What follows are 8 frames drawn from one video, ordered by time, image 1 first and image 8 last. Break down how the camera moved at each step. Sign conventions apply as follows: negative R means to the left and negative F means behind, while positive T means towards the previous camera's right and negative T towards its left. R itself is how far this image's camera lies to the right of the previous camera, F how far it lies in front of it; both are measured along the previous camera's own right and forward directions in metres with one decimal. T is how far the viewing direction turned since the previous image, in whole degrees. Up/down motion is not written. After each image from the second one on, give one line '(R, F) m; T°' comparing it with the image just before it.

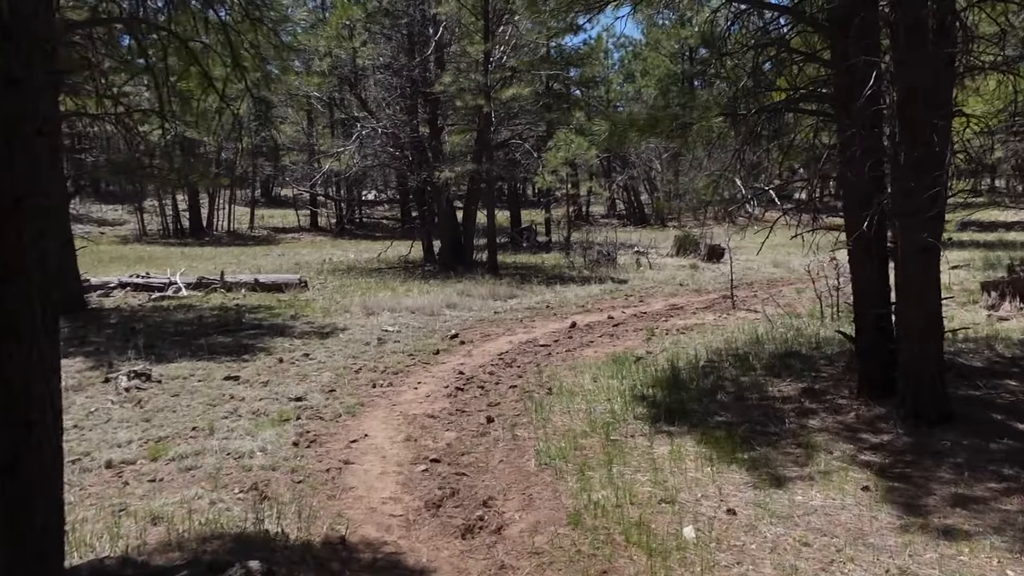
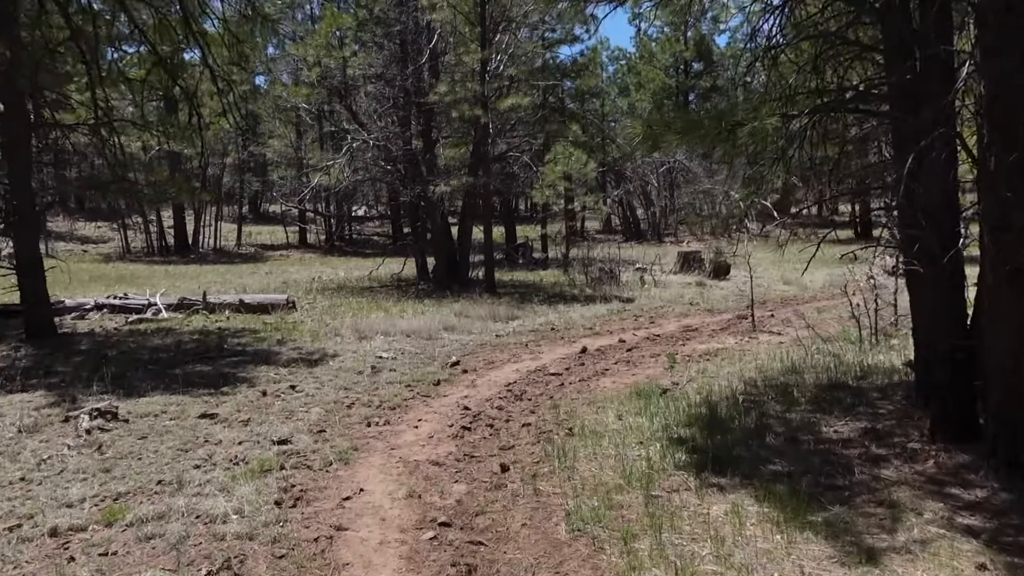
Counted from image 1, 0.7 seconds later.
(-0.2, +0.8) m; +1°
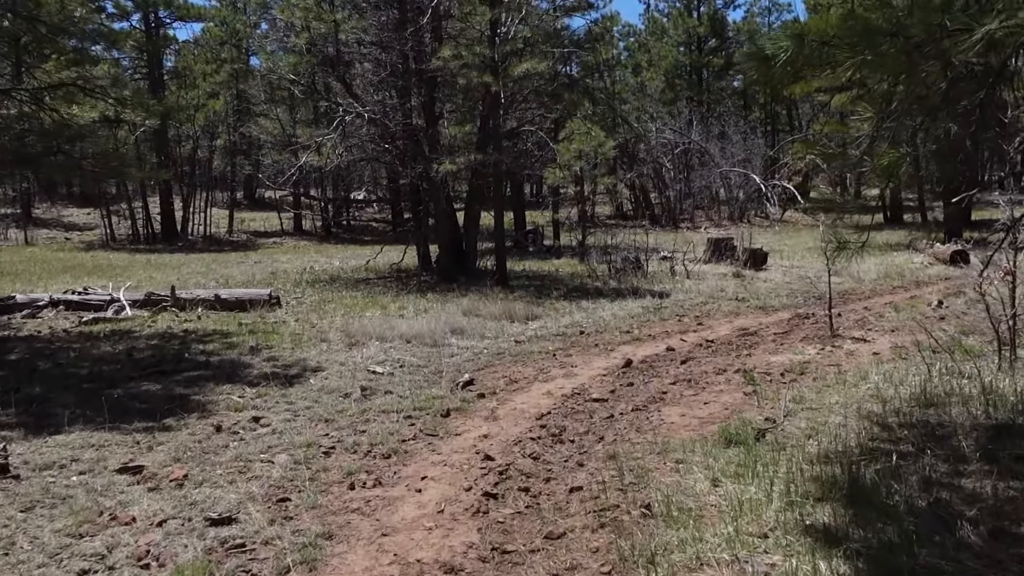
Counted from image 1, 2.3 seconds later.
(-0.2, +1.8) m; 0°
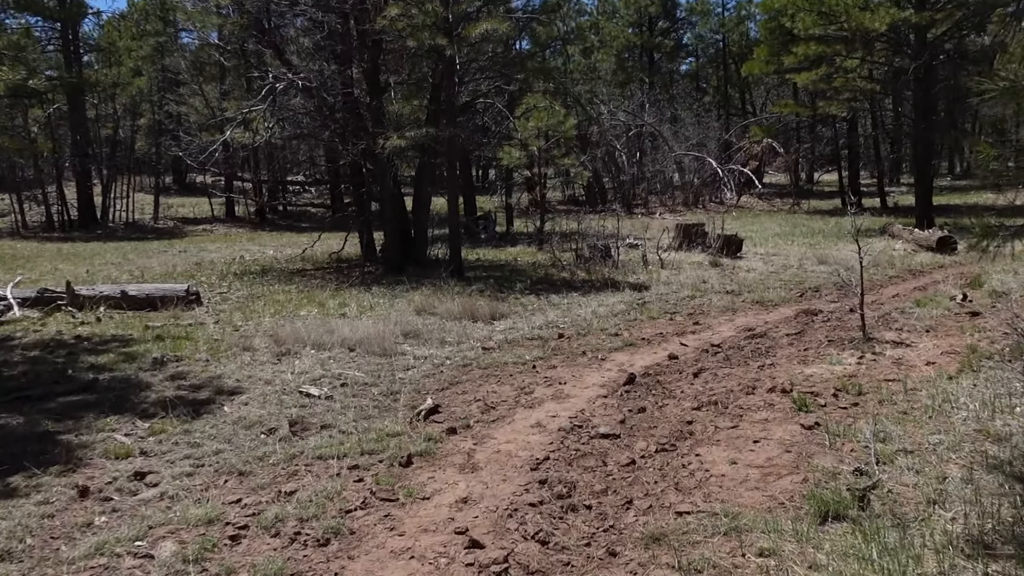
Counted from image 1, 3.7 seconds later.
(-0.2, +1.5) m; +4°
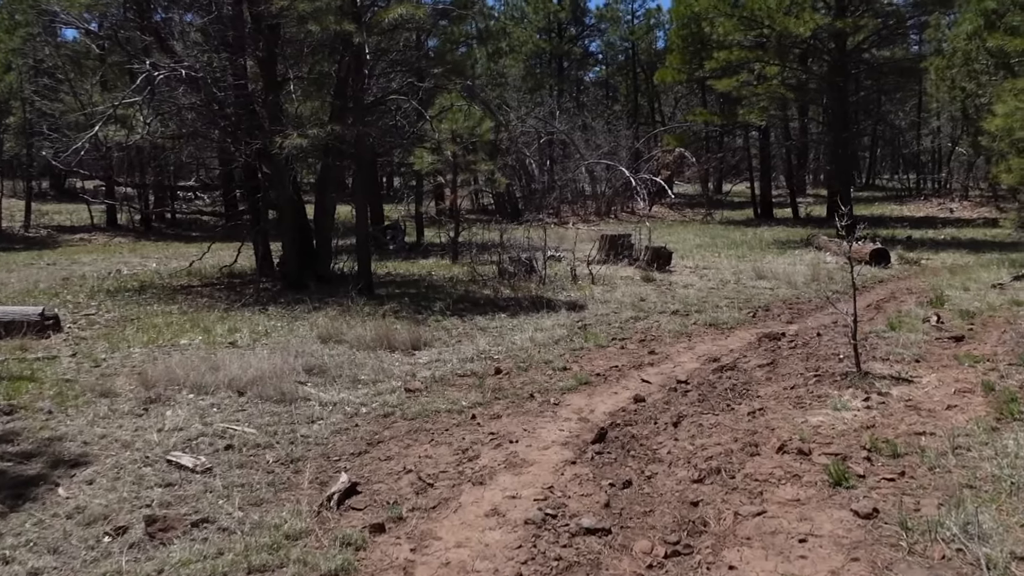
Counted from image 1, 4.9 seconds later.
(-0.2, +1.3) m; +6°
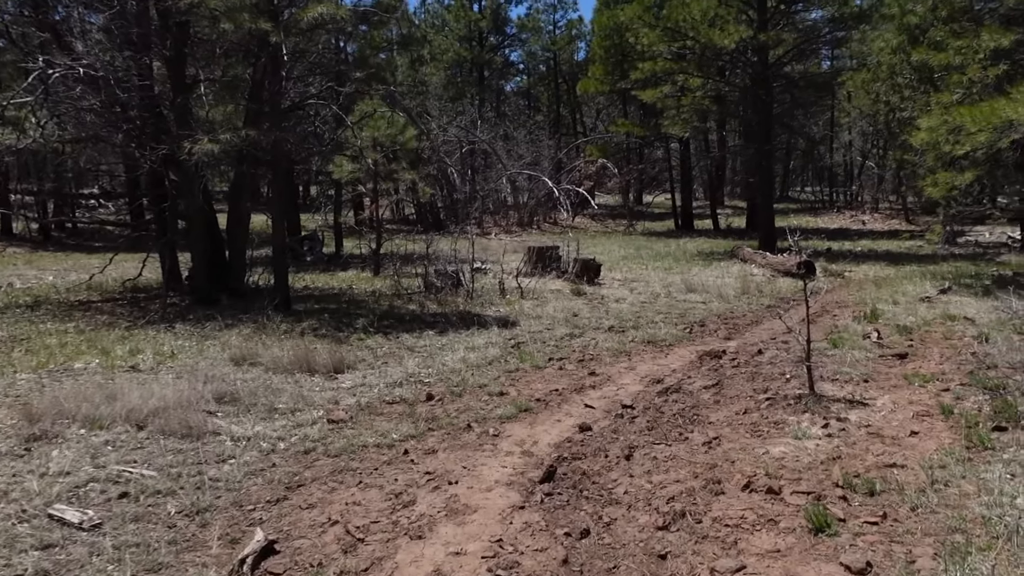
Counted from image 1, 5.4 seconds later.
(-0.1, +0.5) m; +5°
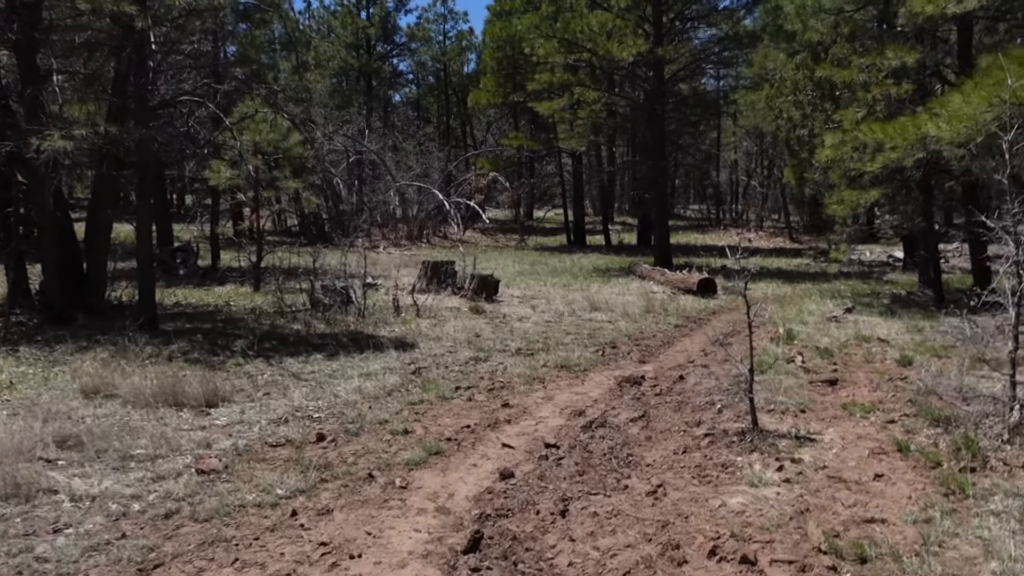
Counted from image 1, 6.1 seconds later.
(-0.1, +0.8) m; +7°
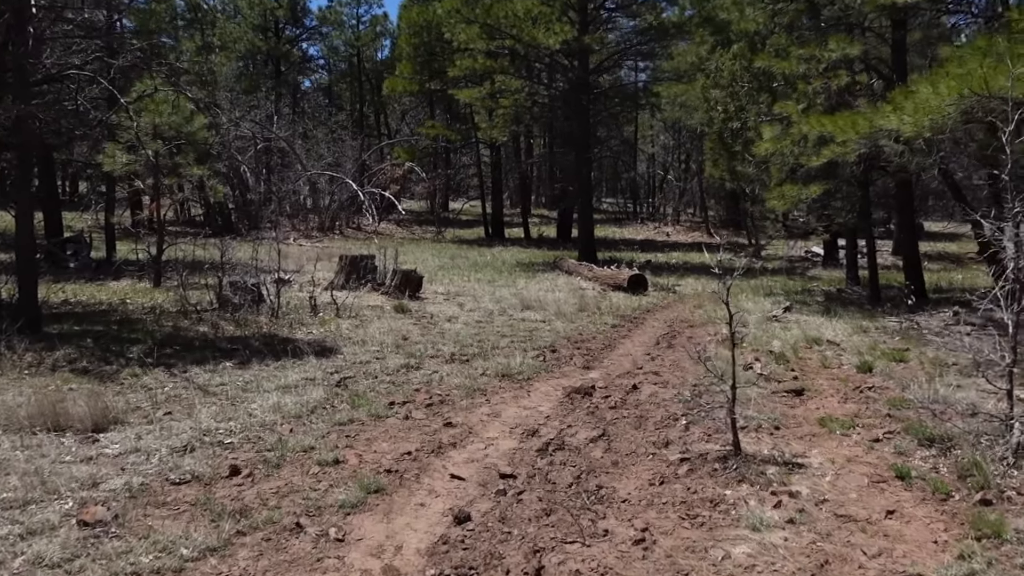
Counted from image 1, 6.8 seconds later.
(-0.2, +0.7) m; +6°
